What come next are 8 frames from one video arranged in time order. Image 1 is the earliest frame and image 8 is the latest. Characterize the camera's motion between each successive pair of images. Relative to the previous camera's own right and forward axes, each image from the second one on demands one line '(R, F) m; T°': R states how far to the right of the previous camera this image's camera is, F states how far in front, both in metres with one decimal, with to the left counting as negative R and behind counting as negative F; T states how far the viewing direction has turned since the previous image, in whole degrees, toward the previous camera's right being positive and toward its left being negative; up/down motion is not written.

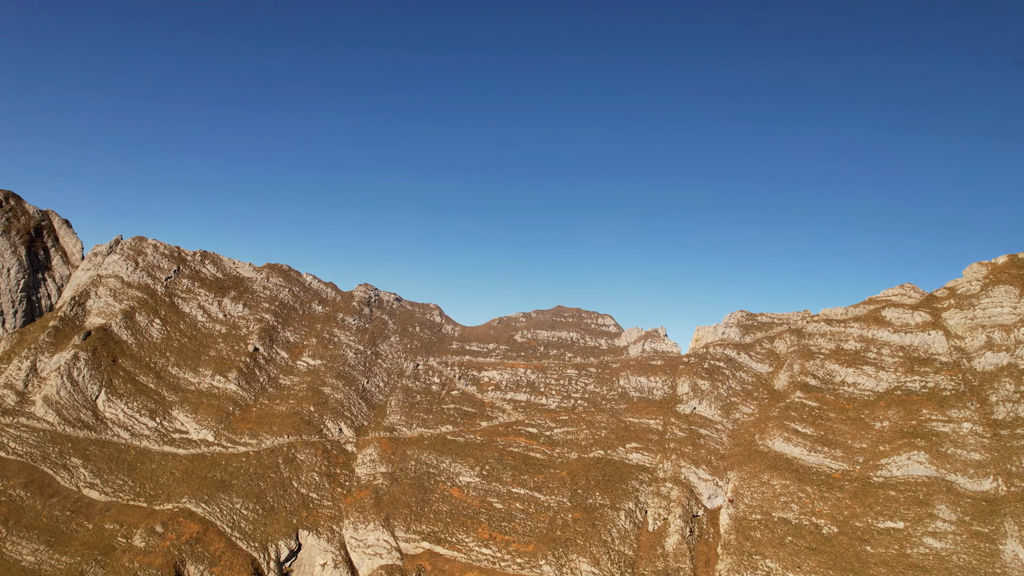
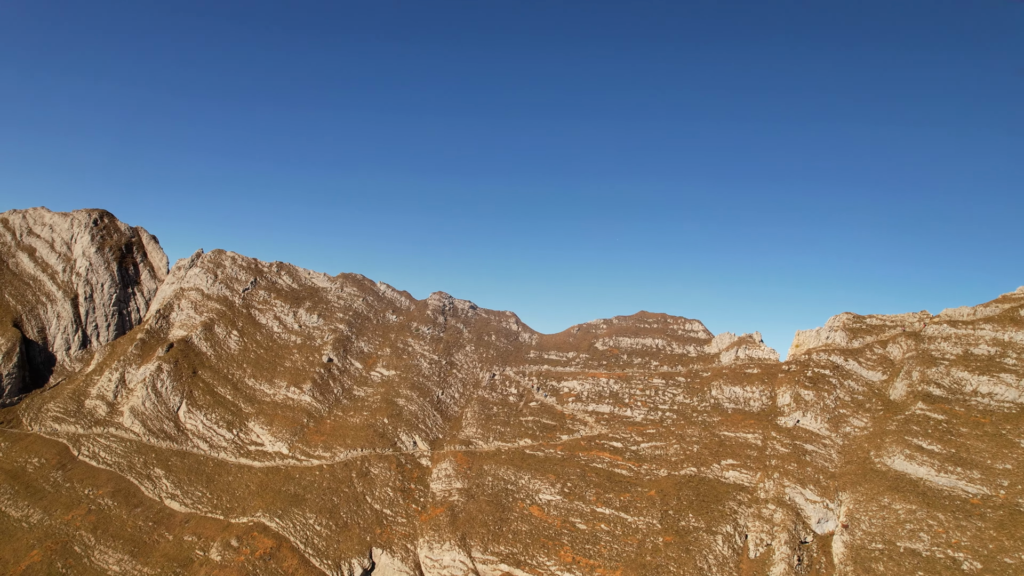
(-0.1, +4.2) m; -6°
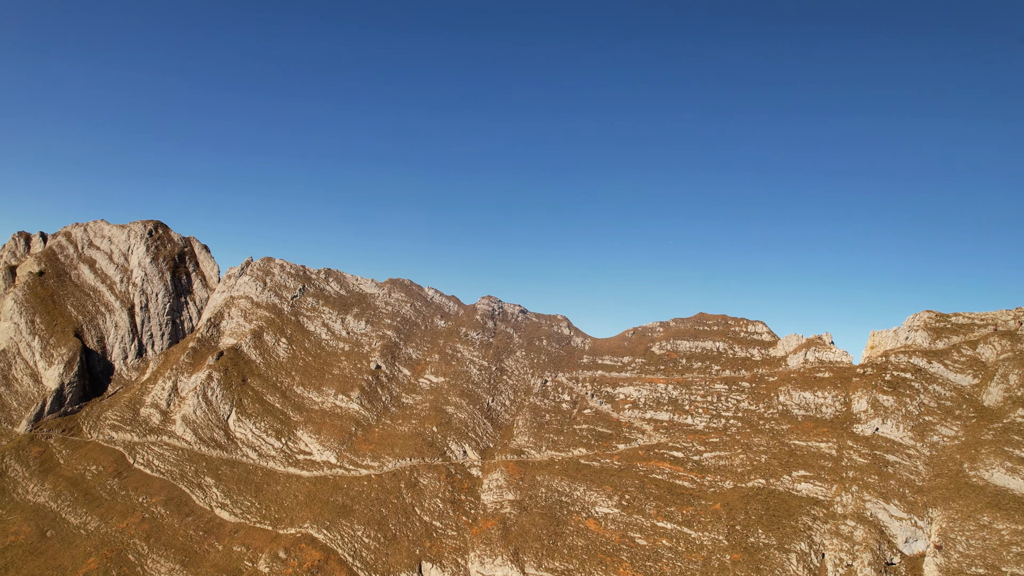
(-0.1, +3.0) m; -4°
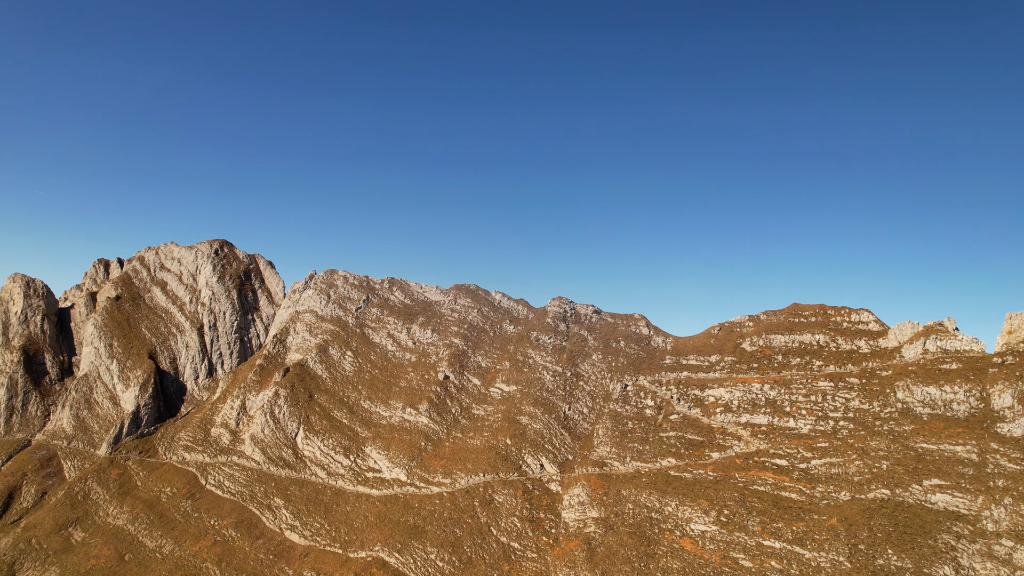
(-0.2, +5.5) m; -5°
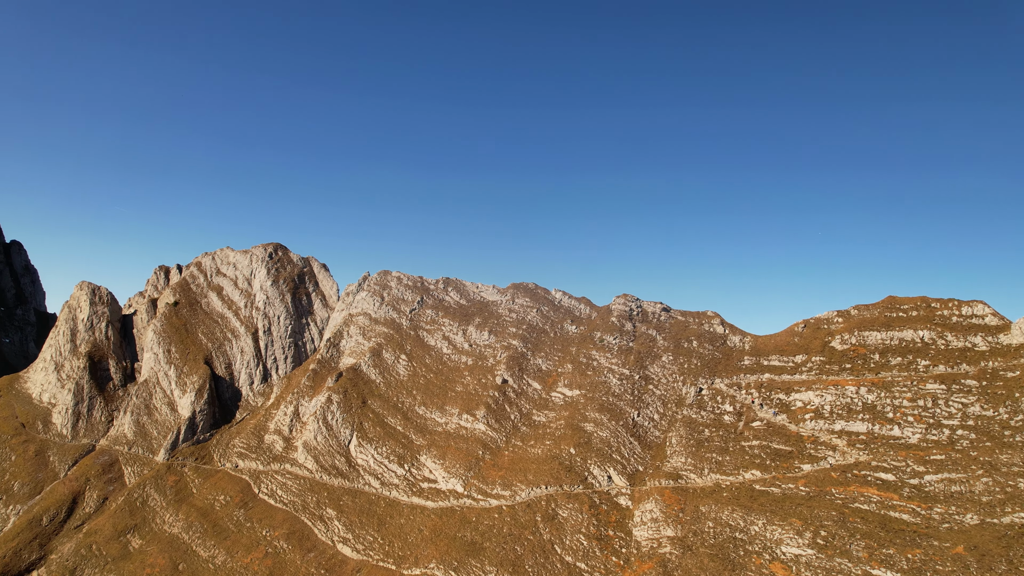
(-0.2, +5.3) m; -5°
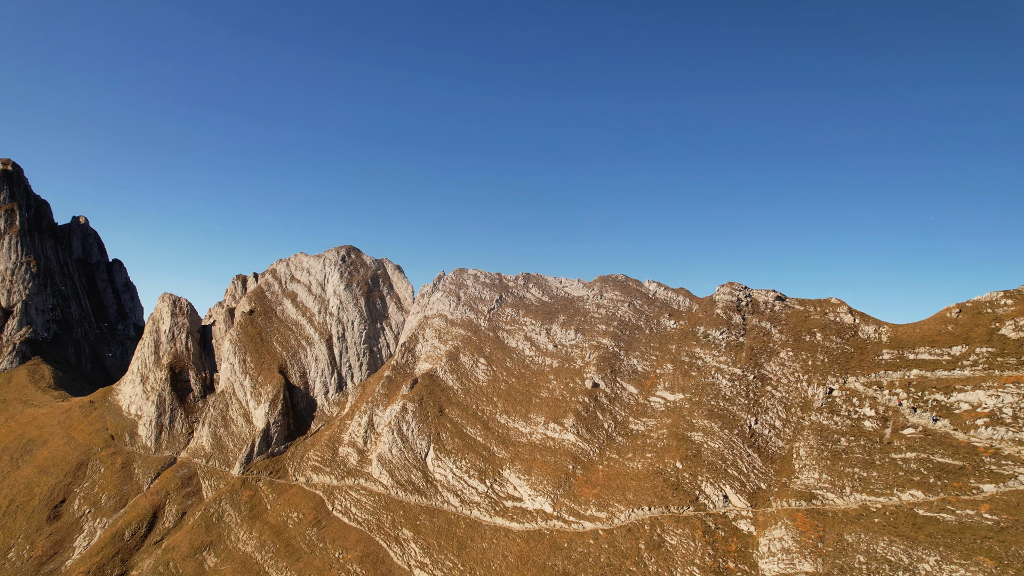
(-0.5, +8.4) m; -7°
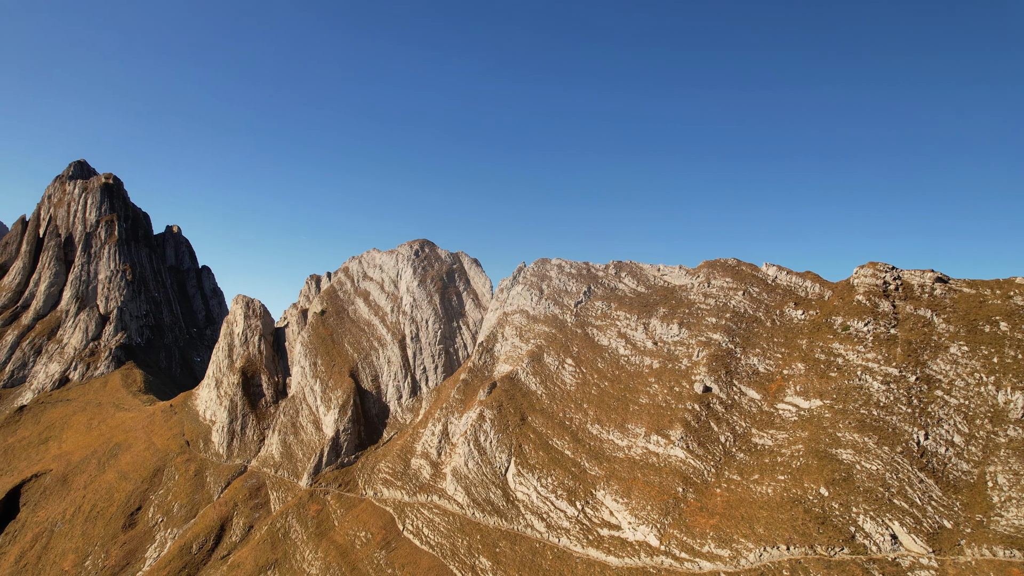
(-0.5, +10.2) m; -7°
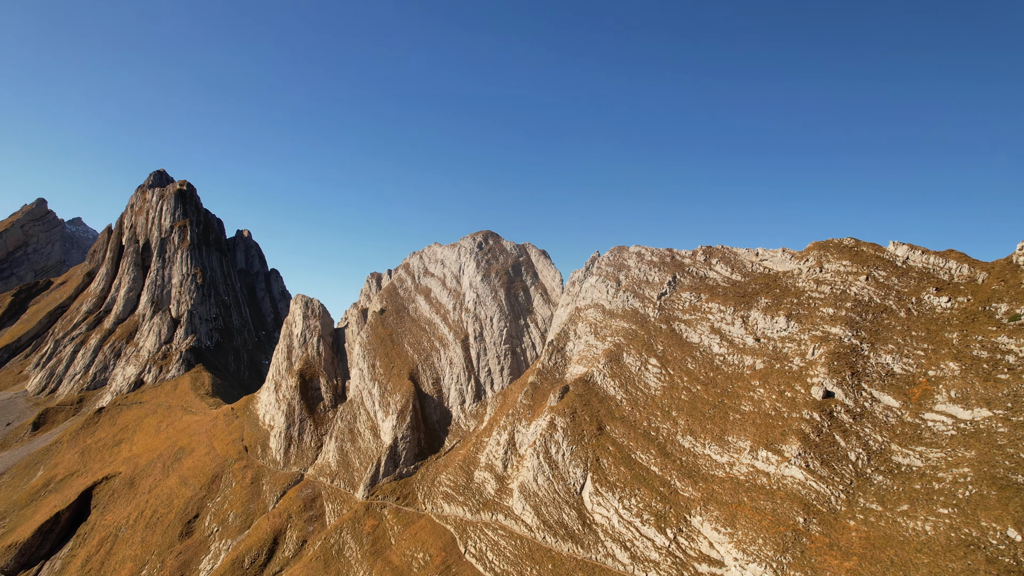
(-0.4, +8.7) m; -5°
